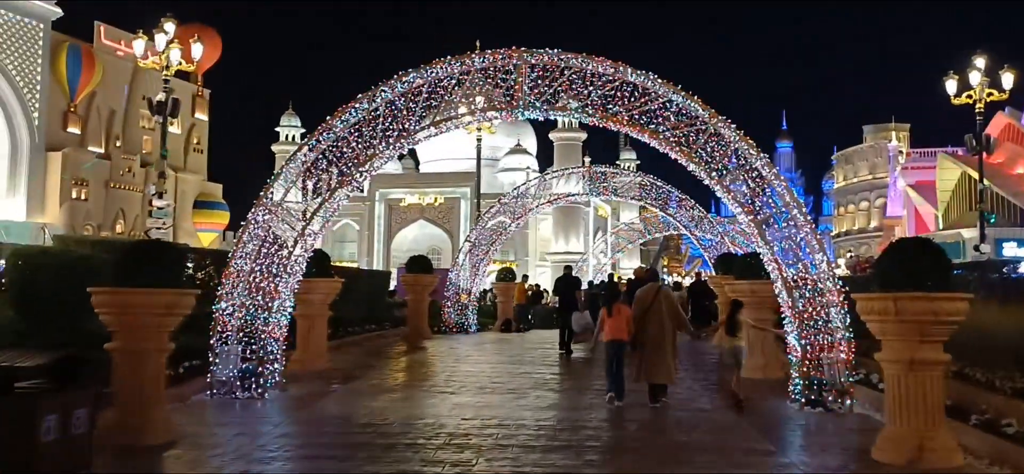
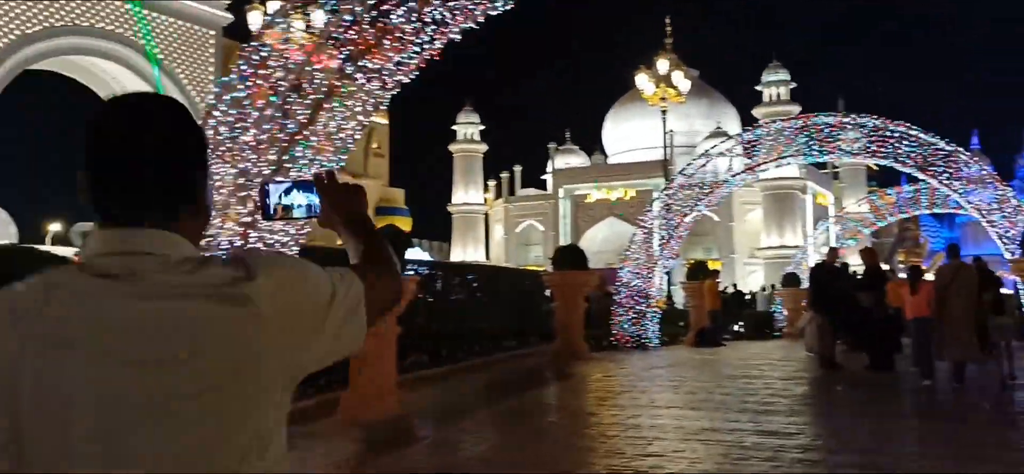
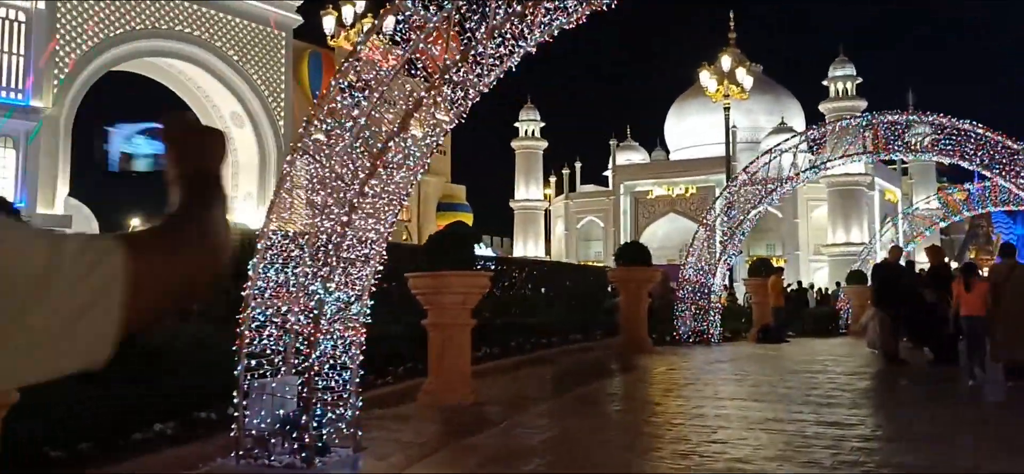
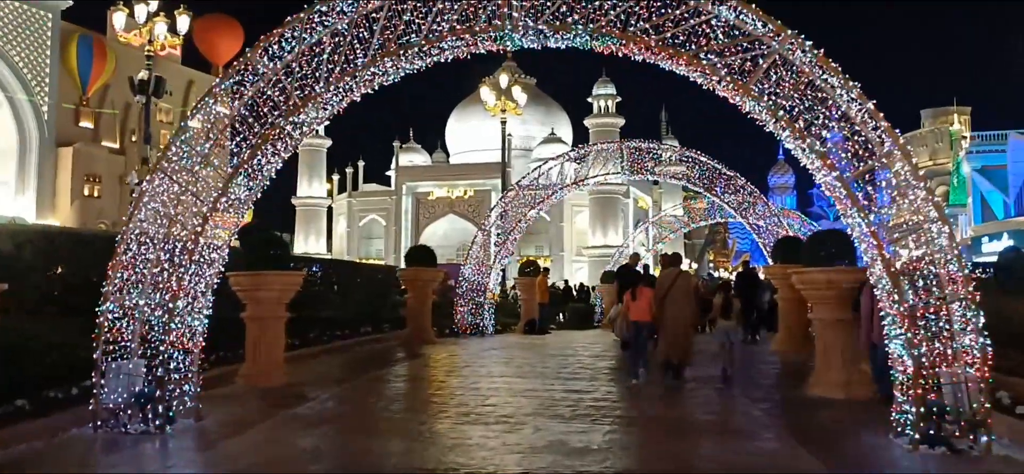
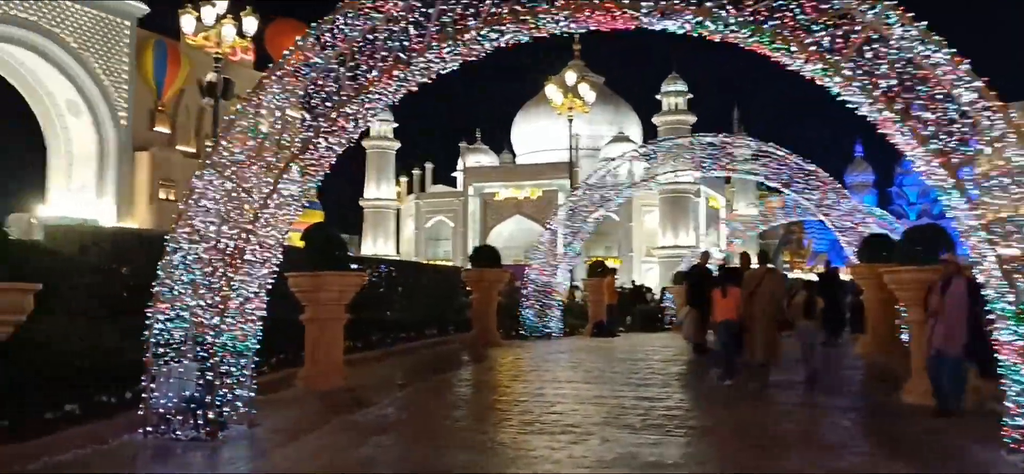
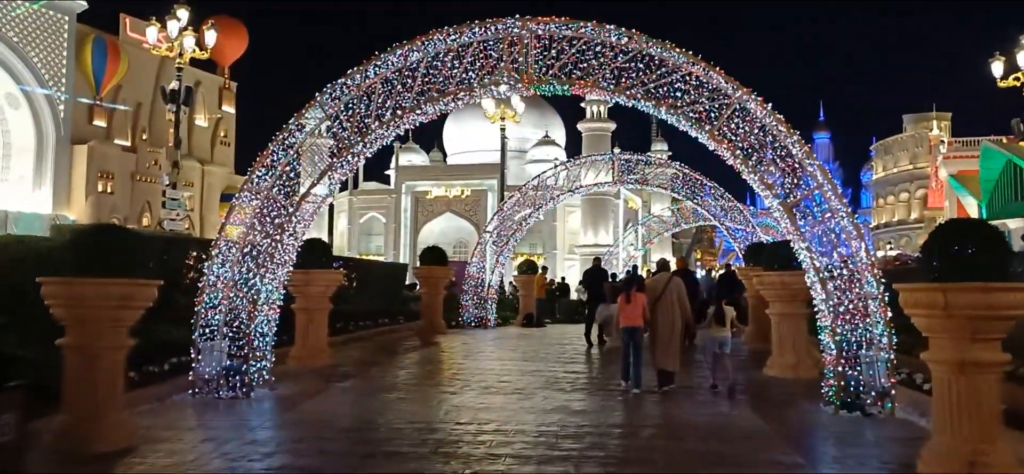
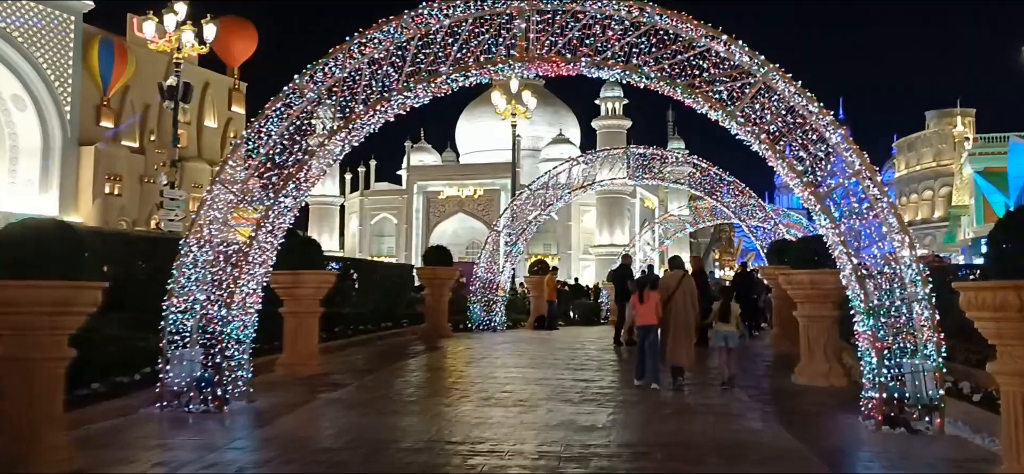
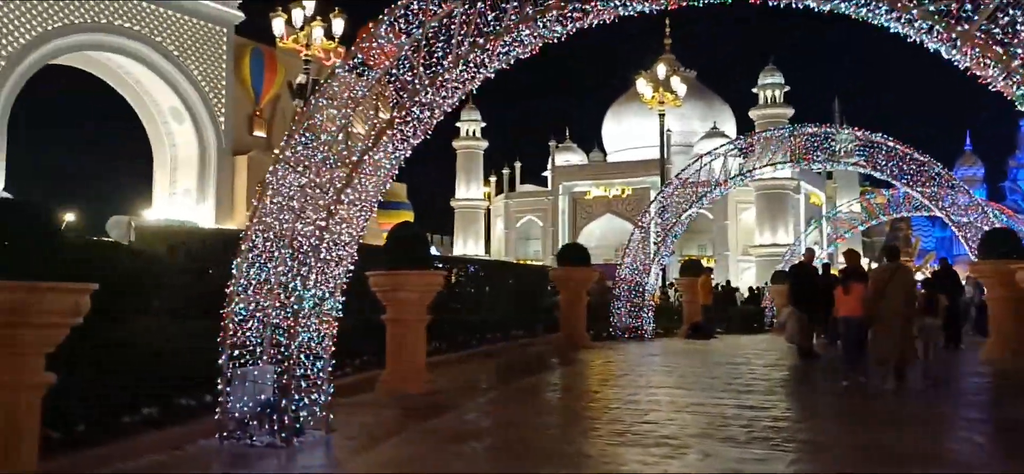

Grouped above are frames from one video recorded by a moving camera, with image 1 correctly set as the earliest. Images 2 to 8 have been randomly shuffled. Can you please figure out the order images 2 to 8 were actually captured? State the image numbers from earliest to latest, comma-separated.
6, 7, 4, 5, 8, 3, 2
